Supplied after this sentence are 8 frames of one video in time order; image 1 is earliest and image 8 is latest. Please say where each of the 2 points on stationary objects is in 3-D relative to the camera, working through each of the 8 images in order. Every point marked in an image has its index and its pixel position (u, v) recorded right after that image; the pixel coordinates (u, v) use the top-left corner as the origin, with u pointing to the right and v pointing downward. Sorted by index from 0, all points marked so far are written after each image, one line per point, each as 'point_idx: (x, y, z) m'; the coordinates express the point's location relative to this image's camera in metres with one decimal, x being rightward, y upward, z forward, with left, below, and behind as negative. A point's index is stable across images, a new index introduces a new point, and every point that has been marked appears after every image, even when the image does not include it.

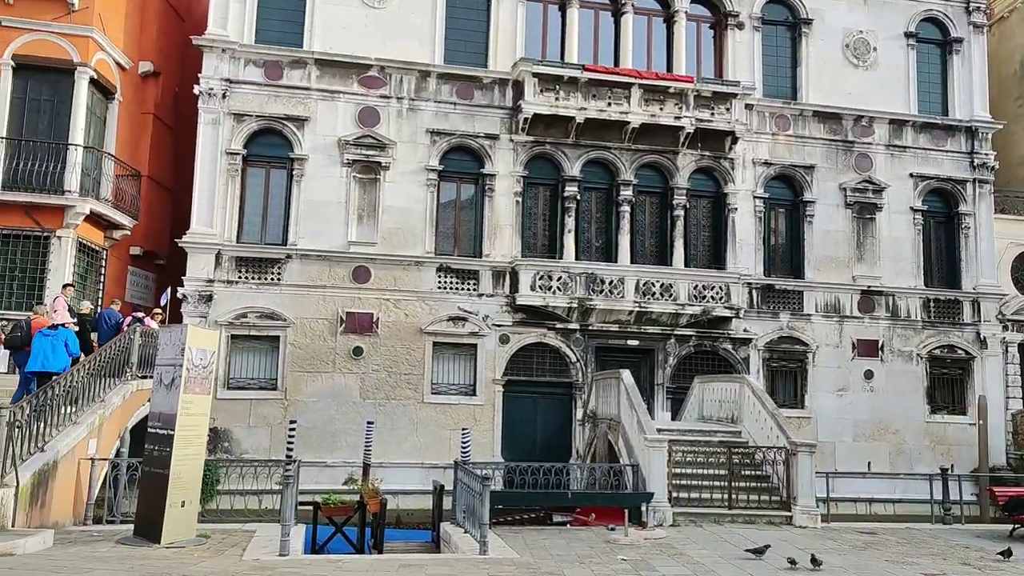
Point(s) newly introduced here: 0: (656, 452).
0: (+2.2, -2.5, +12.7) m
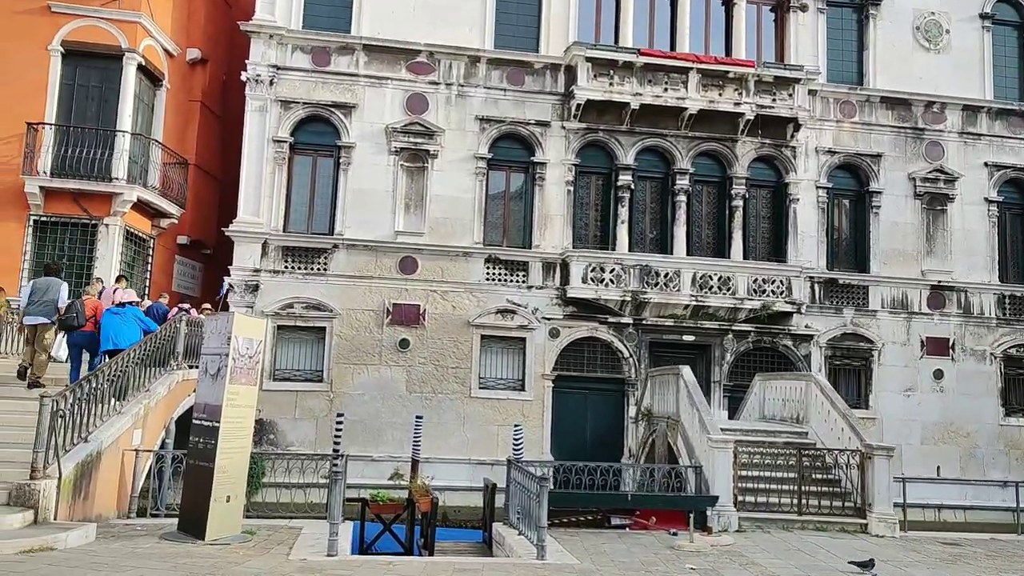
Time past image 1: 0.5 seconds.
0: (+3.0, -2.4, +12.0) m
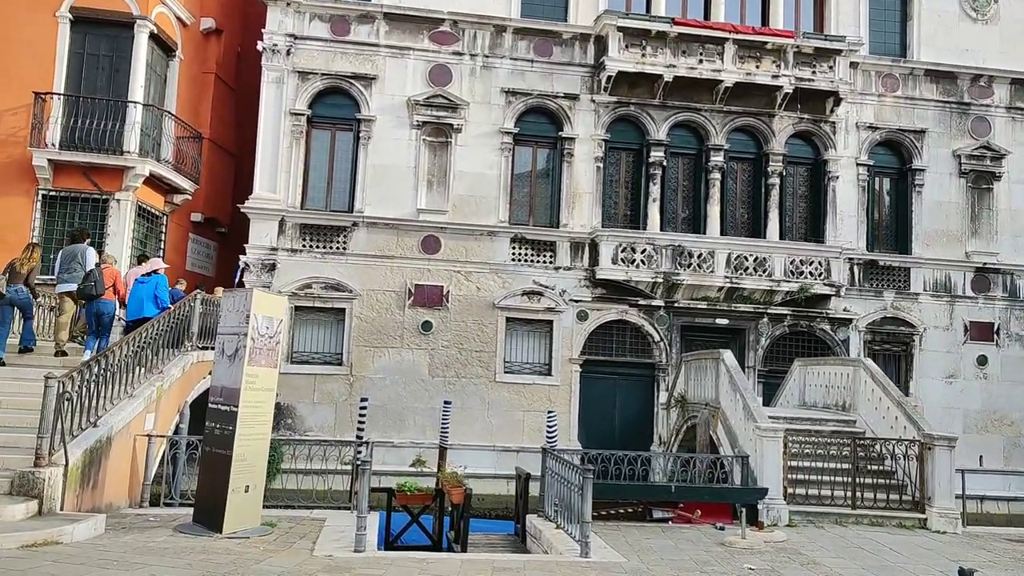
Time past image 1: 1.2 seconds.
0: (+3.5, -2.1, +11.2) m
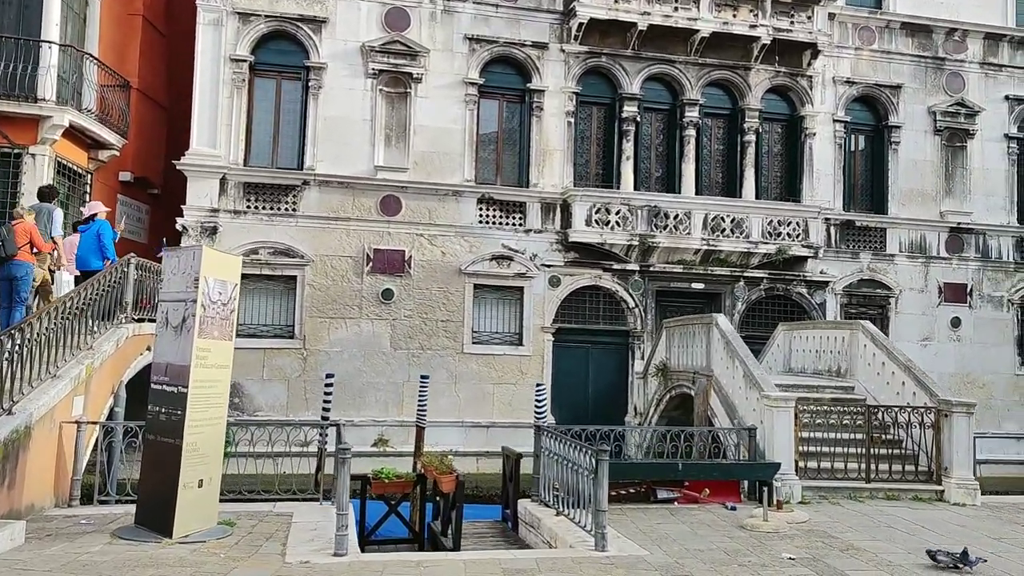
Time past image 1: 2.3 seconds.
0: (+3.4, -1.6, +10.3) m
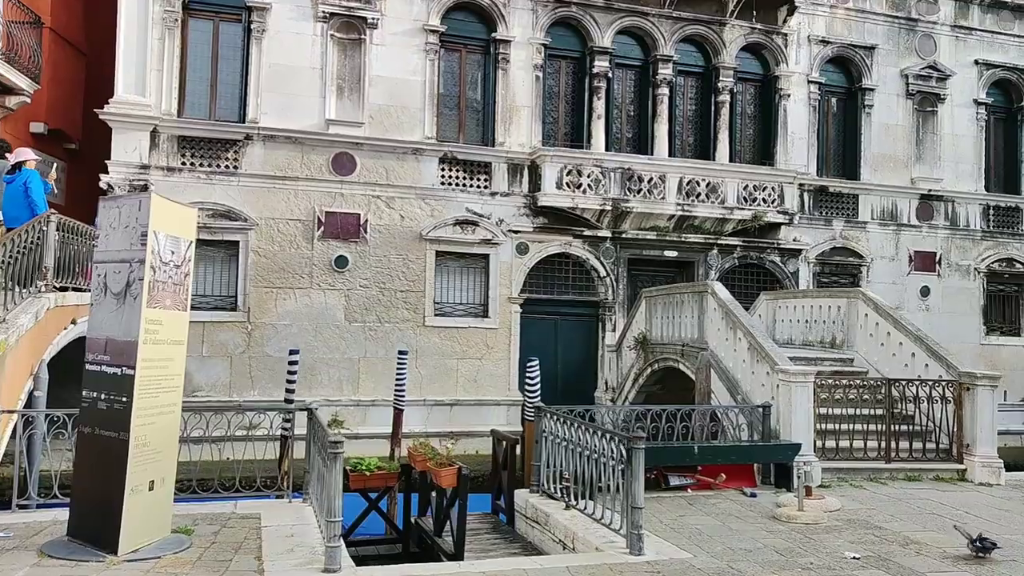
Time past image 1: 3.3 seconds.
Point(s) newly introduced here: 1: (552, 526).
0: (+3.3, -1.1, +9.4) m
1: (+0.4, -2.2, +7.7) m
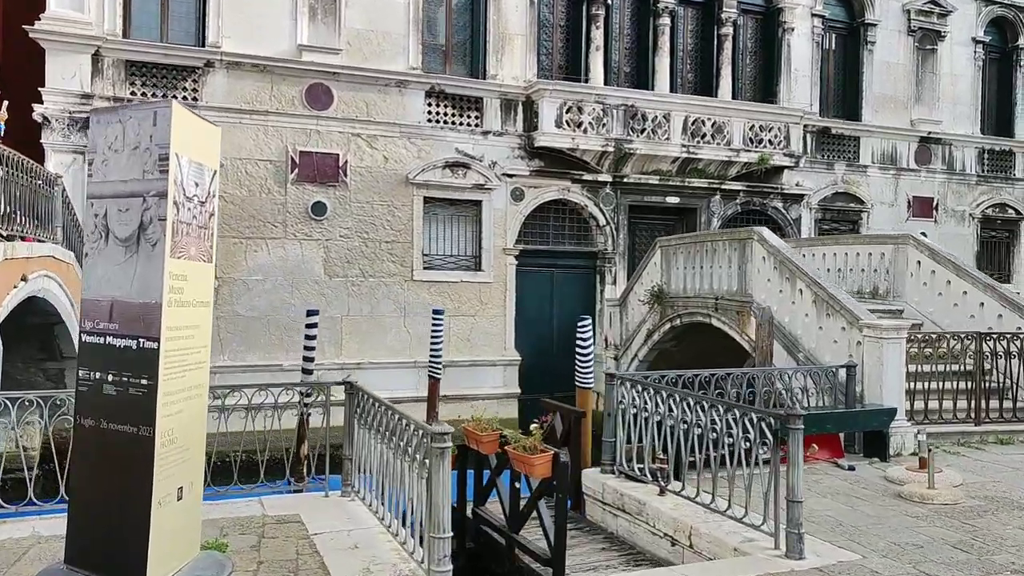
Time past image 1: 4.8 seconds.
0: (+3.8, -0.6, +8.3) m
1: (+1.1, -1.8, +6.4) m
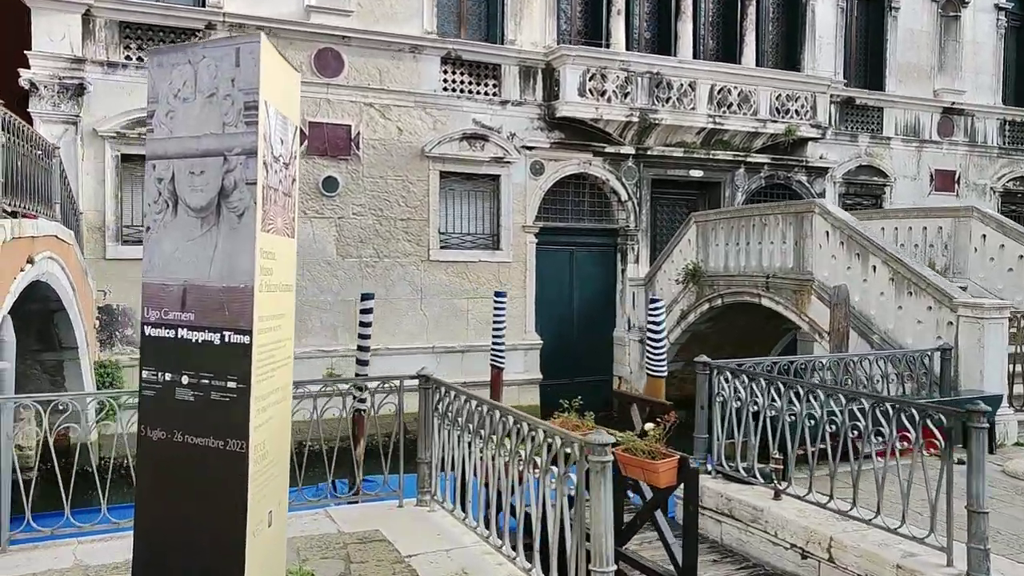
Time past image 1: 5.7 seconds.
0: (+4.4, -0.3, +7.6) m
1: (+1.8, -1.6, +5.7) m
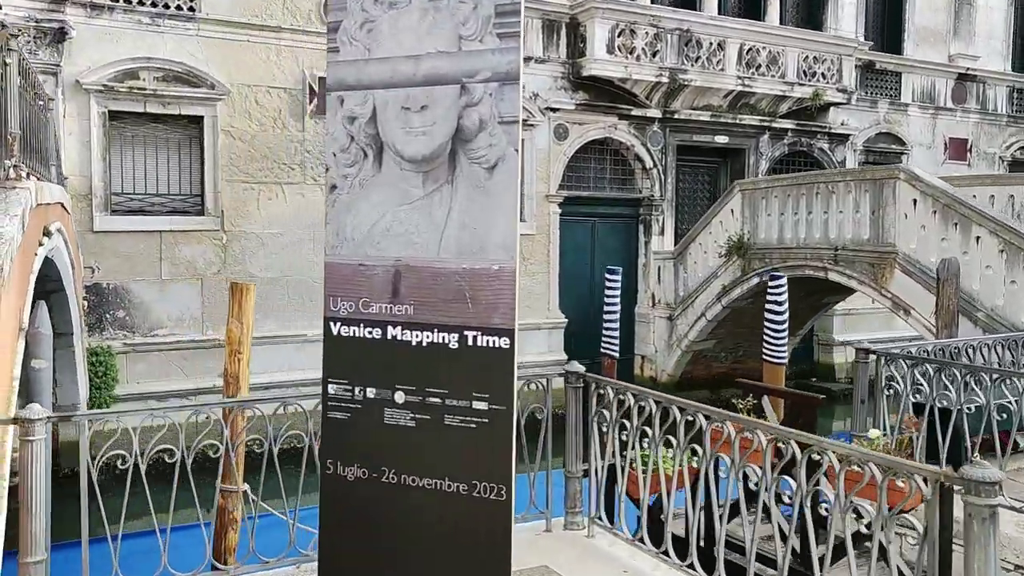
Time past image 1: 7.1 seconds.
0: (+5.2, -0.1, +7.0) m
1: (+2.7, -1.5, +4.9) m
